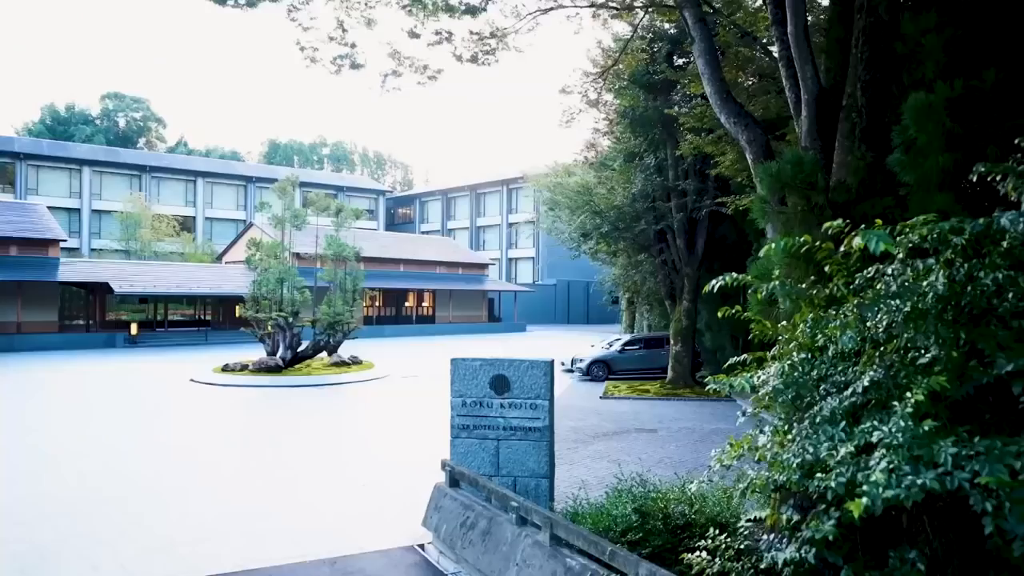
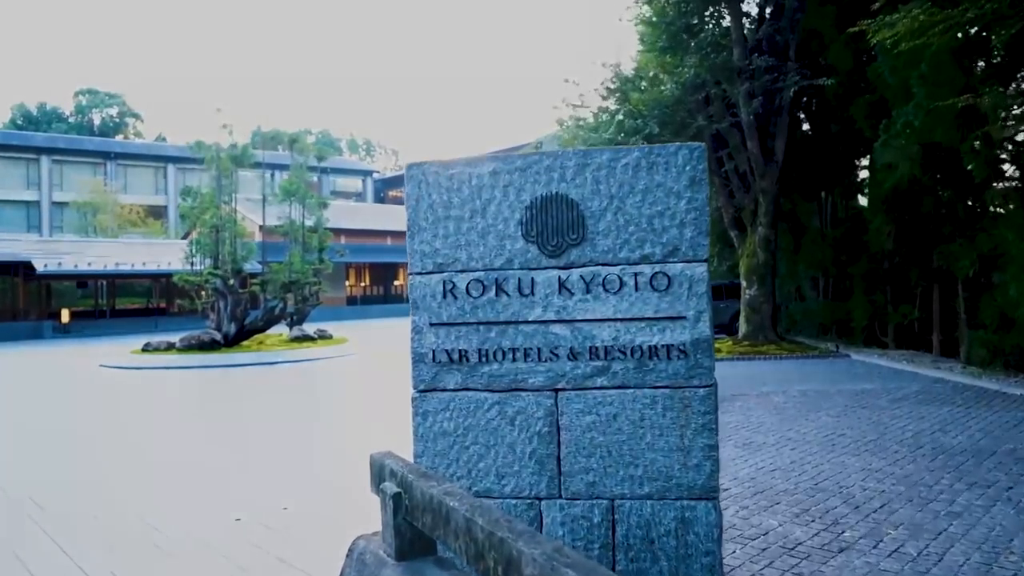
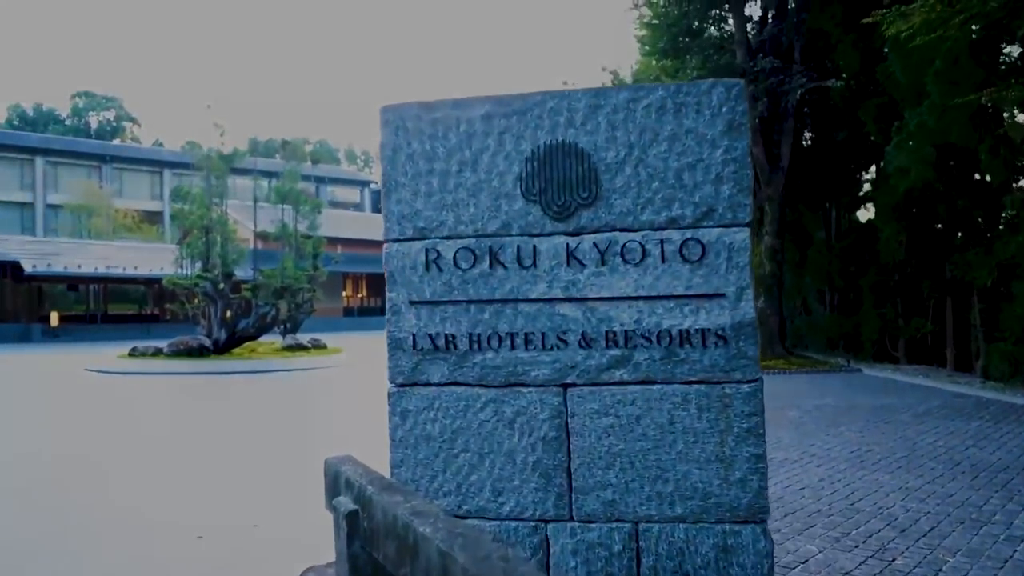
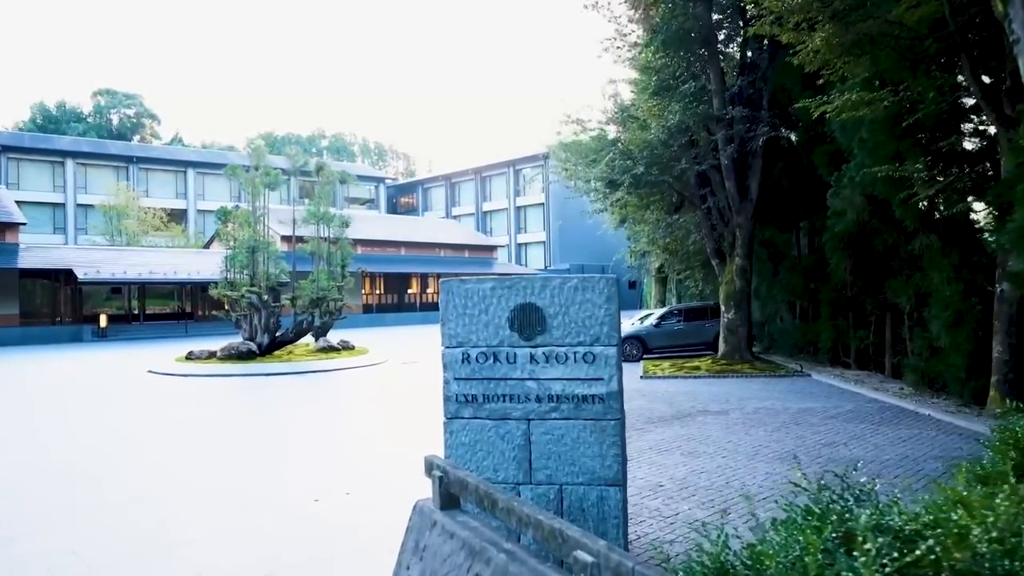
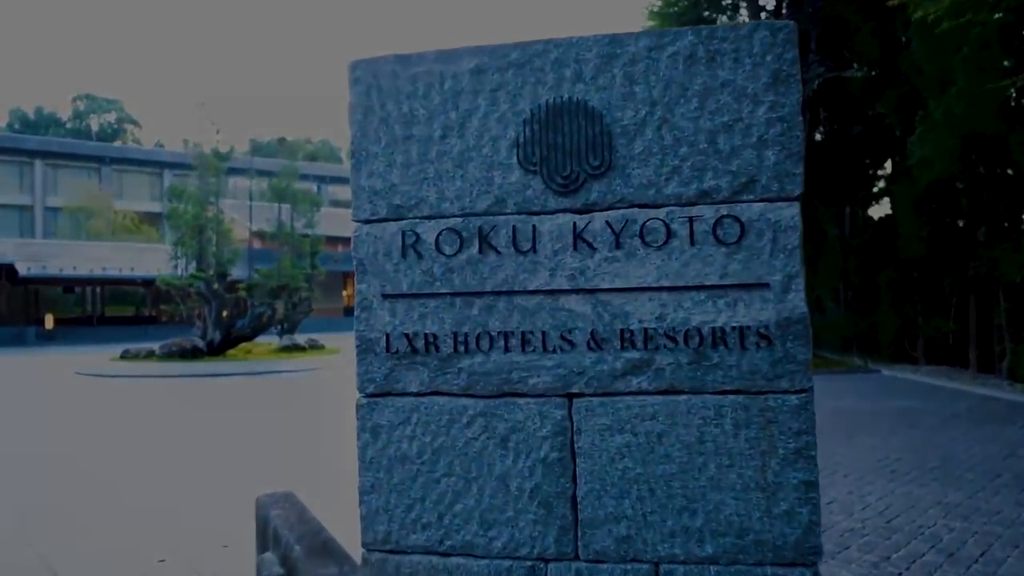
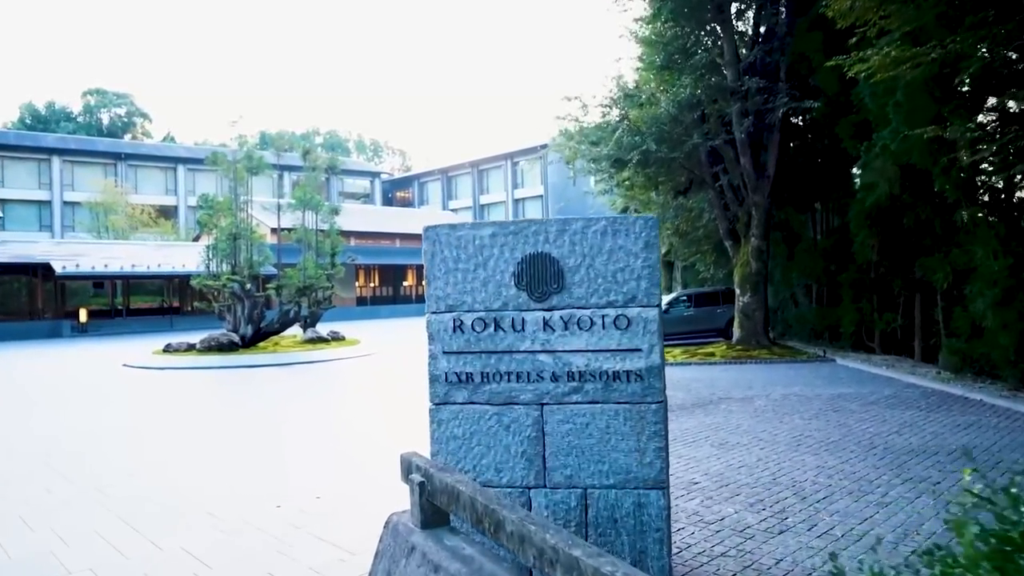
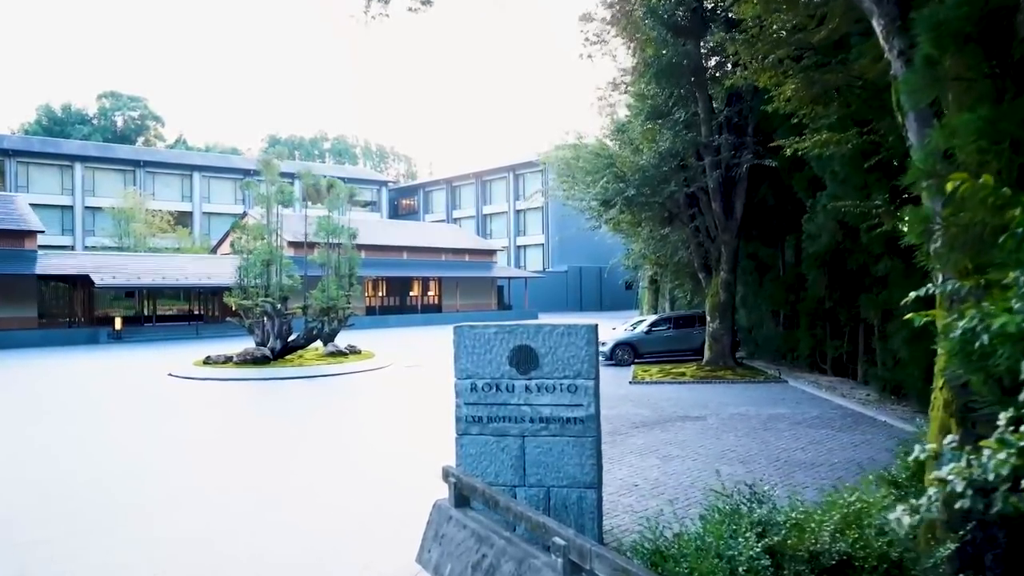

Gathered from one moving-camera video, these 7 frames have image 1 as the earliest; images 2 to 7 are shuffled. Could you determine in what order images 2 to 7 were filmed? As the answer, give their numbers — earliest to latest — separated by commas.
7, 4, 6, 2, 3, 5
